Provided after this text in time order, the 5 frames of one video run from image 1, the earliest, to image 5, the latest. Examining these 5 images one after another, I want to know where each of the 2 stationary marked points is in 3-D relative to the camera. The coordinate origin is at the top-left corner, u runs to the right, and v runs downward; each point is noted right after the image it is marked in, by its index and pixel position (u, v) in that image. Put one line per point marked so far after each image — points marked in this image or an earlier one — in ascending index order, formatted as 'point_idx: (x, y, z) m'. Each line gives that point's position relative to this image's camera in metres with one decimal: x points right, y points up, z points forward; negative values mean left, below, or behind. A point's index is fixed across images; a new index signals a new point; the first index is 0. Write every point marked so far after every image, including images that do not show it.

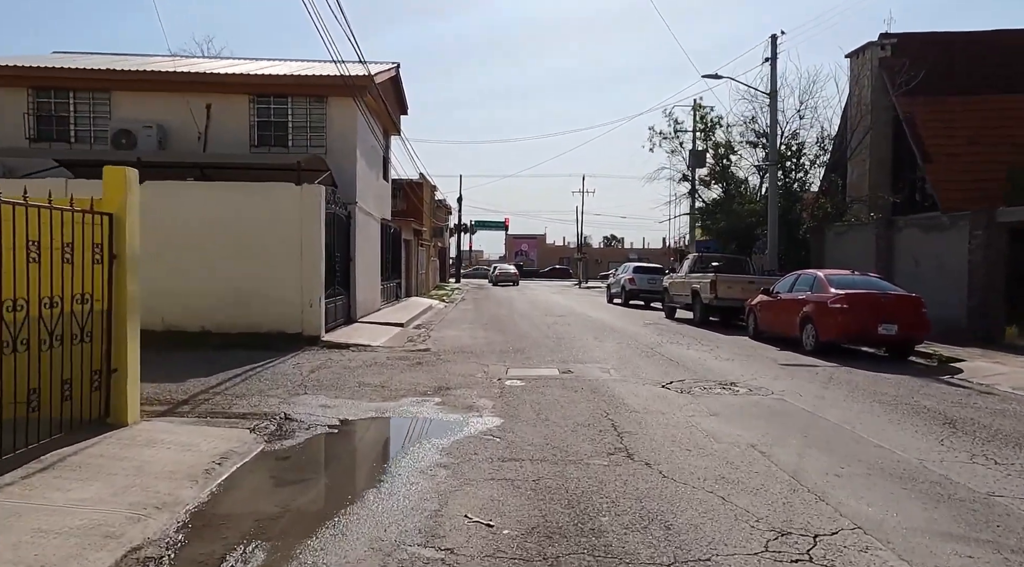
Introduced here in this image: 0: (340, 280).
0: (-4.1, +0.1, +16.6) m
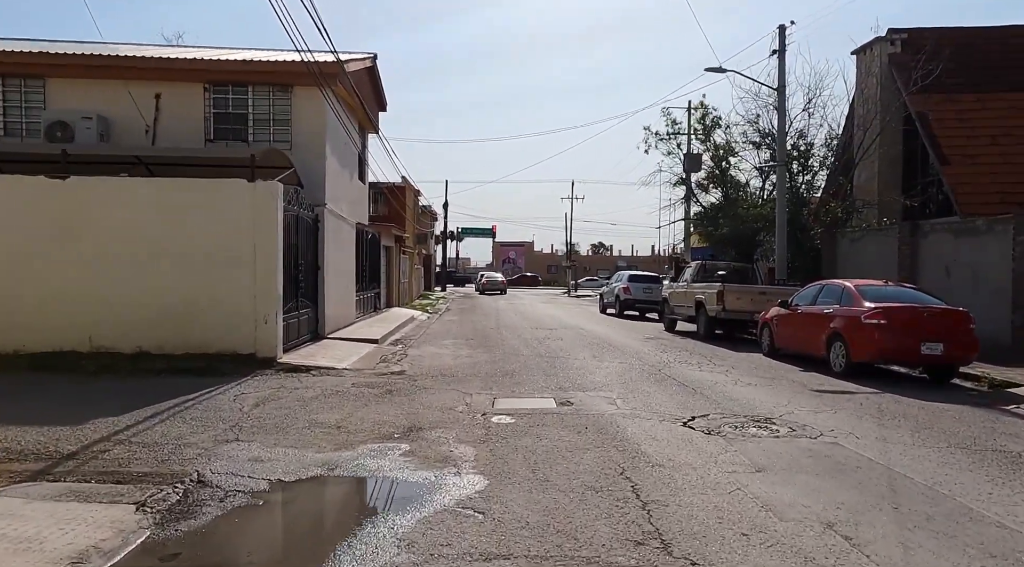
0: (-4.4, -0.2, +14.7) m
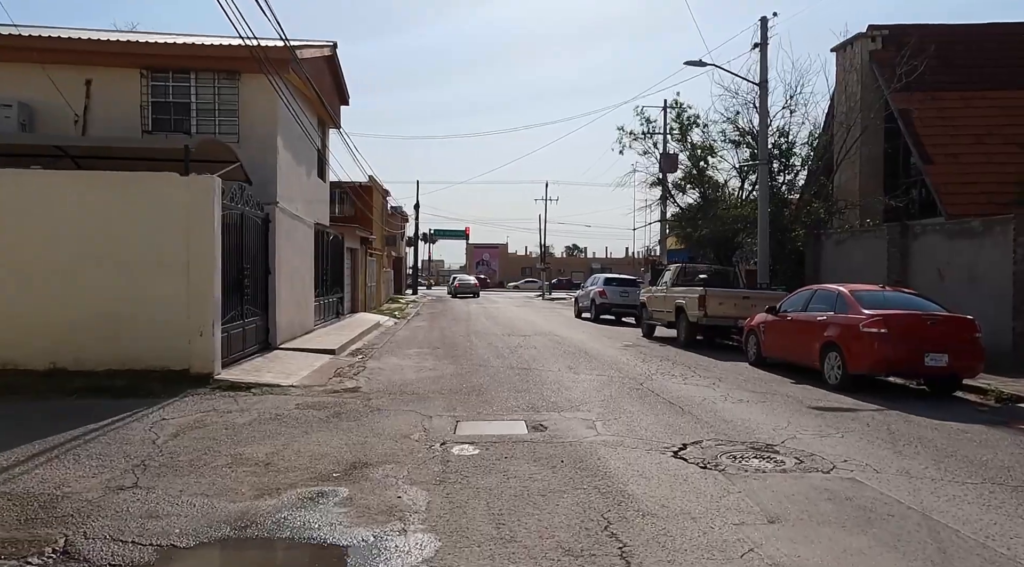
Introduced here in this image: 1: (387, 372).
0: (-5.0, -0.3, +13.3) m
1: (-2.3, -1.6, +12.6) m
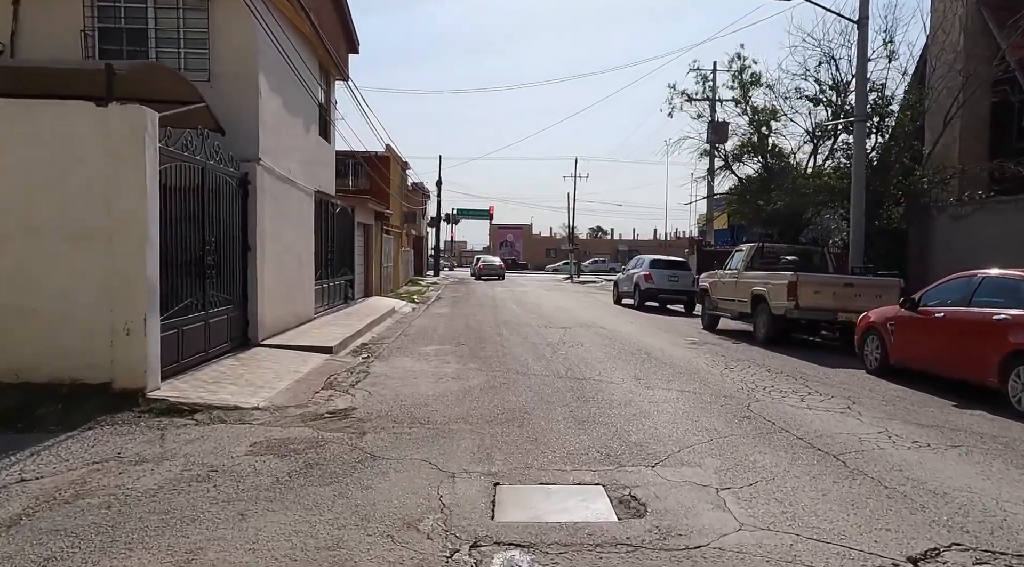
0: (-4.3, 0.0, +10.2) m
1: (-1.6, -1.3, +9.5) m
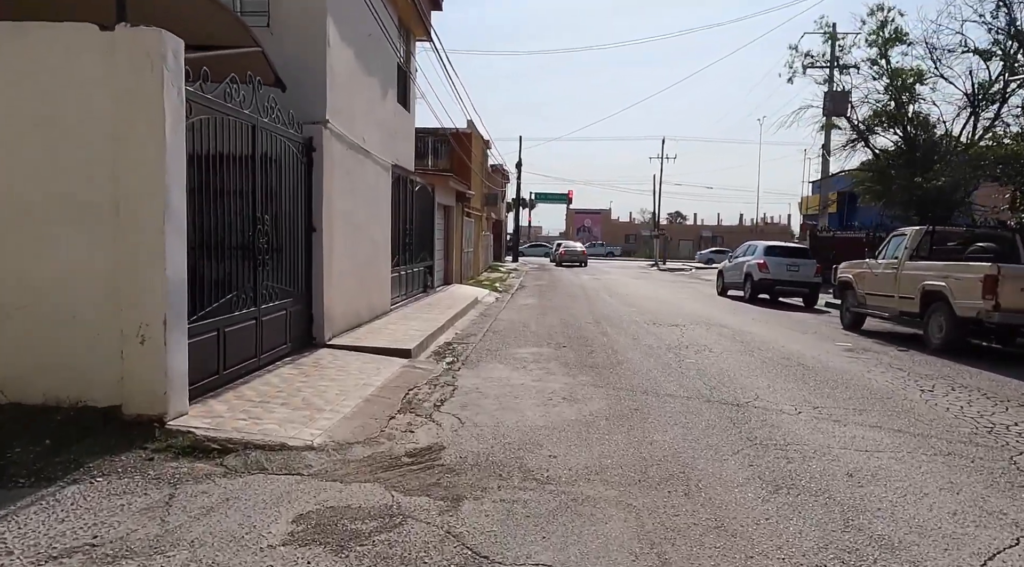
0: (-2.8, +0.2, +8.3) m
1: (-0.2, -1.2, +7.3) m
